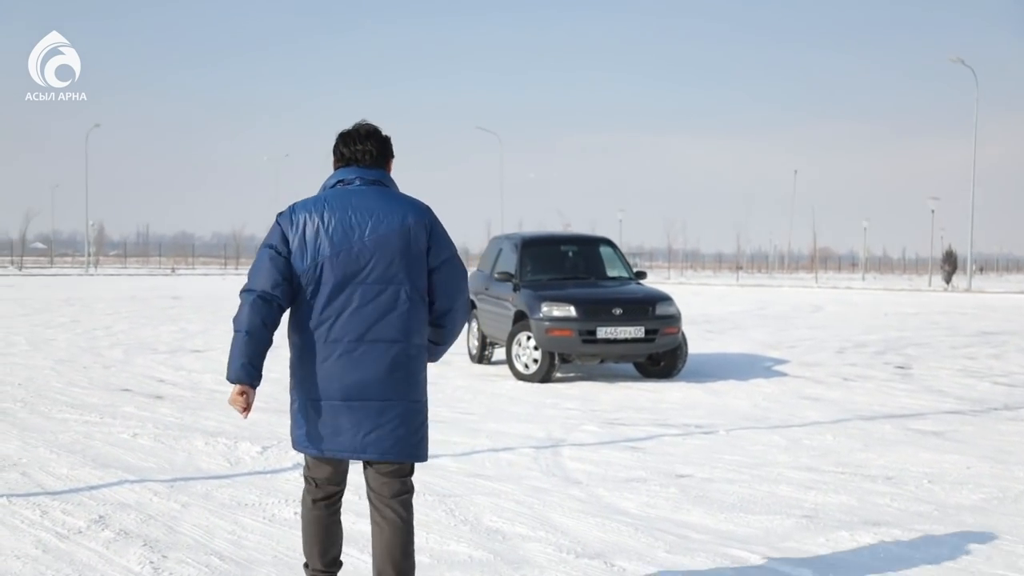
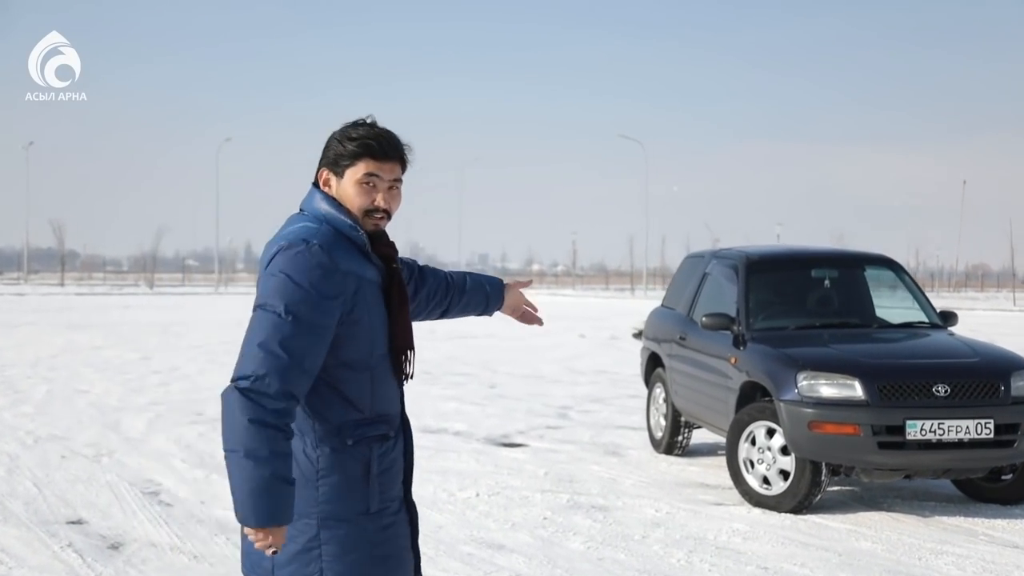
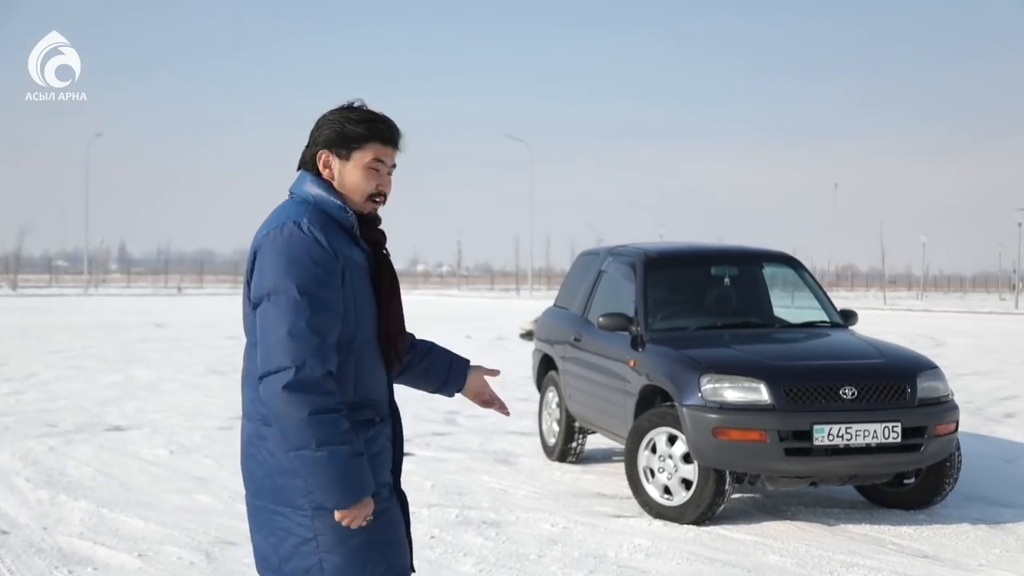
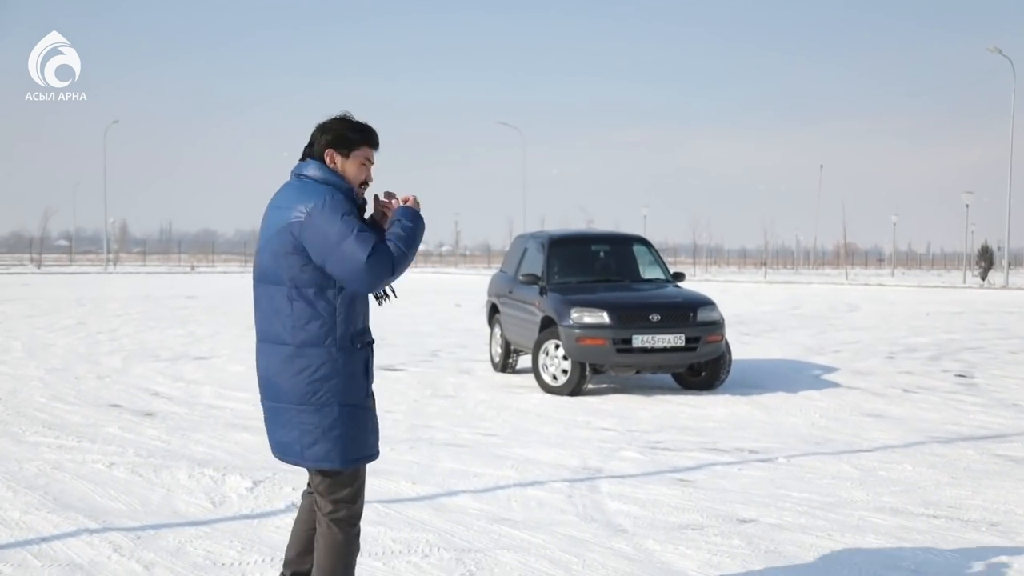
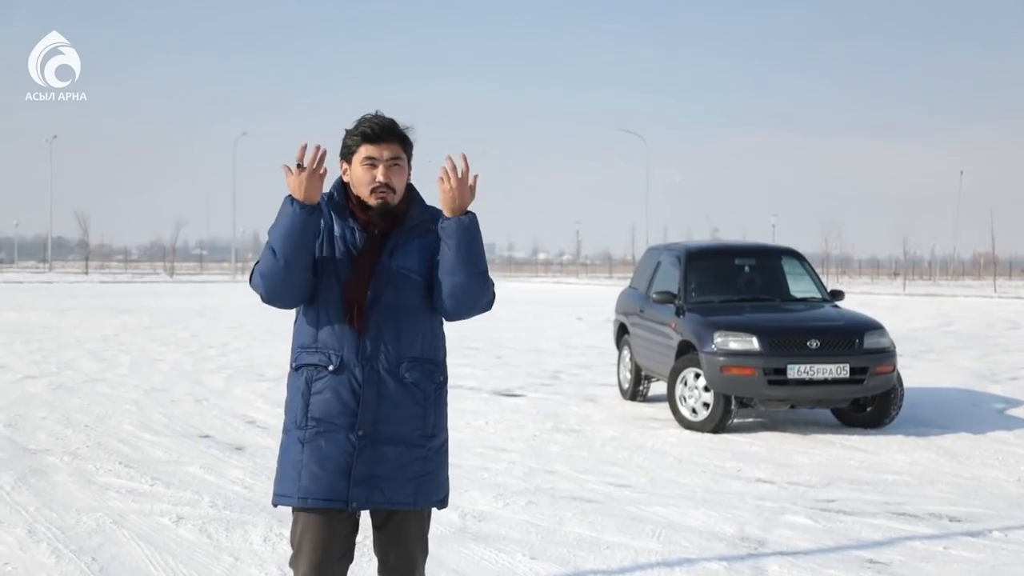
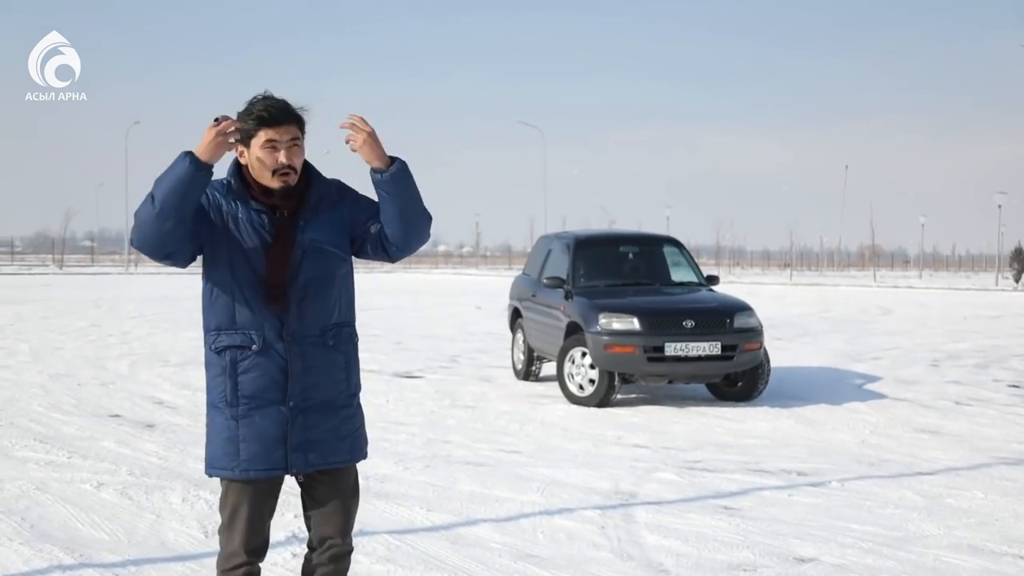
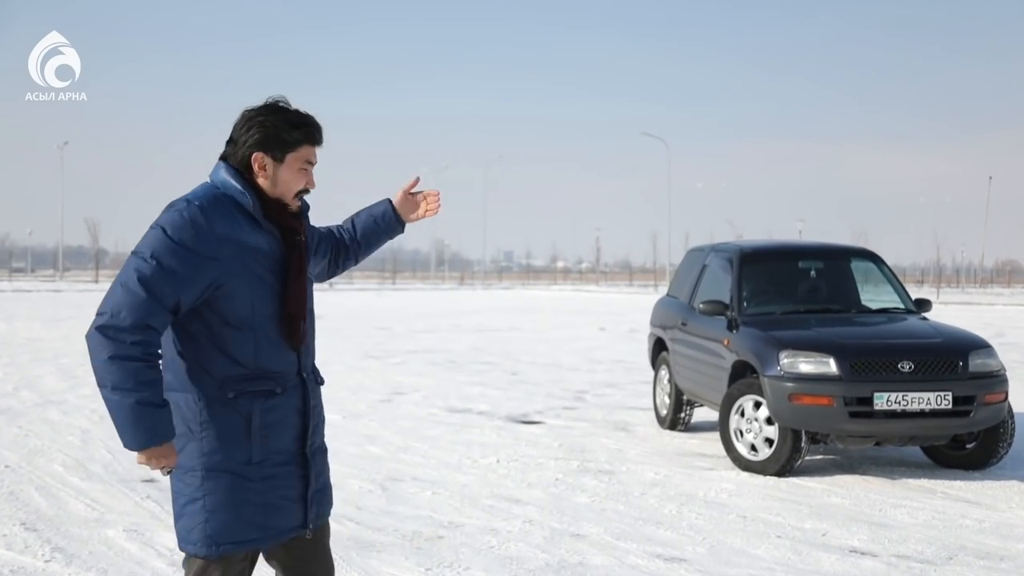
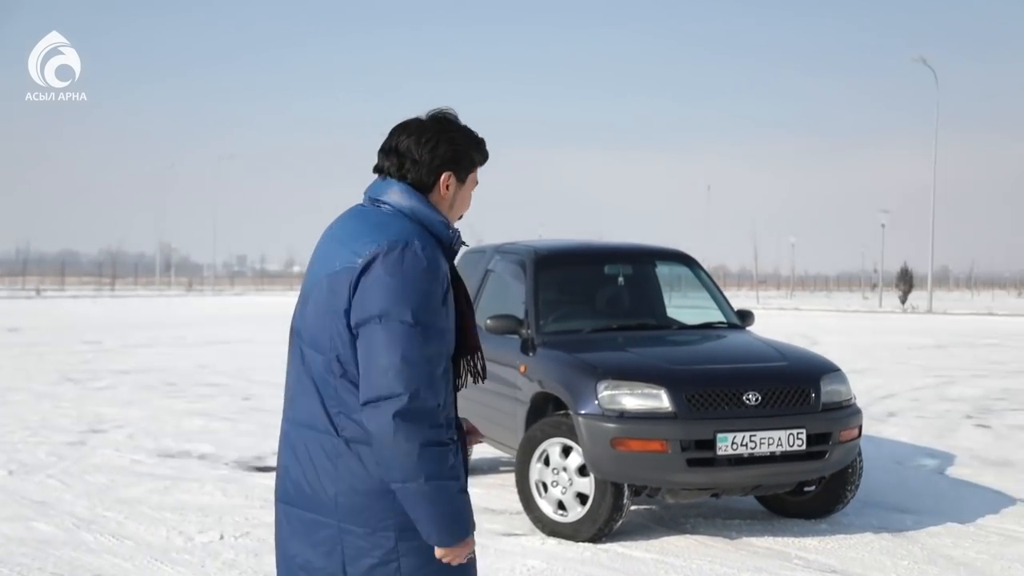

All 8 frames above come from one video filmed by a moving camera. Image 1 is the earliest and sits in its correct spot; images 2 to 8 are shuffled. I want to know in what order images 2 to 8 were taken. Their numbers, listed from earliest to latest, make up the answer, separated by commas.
4, 6, 5, 7, 2, 3, 8
